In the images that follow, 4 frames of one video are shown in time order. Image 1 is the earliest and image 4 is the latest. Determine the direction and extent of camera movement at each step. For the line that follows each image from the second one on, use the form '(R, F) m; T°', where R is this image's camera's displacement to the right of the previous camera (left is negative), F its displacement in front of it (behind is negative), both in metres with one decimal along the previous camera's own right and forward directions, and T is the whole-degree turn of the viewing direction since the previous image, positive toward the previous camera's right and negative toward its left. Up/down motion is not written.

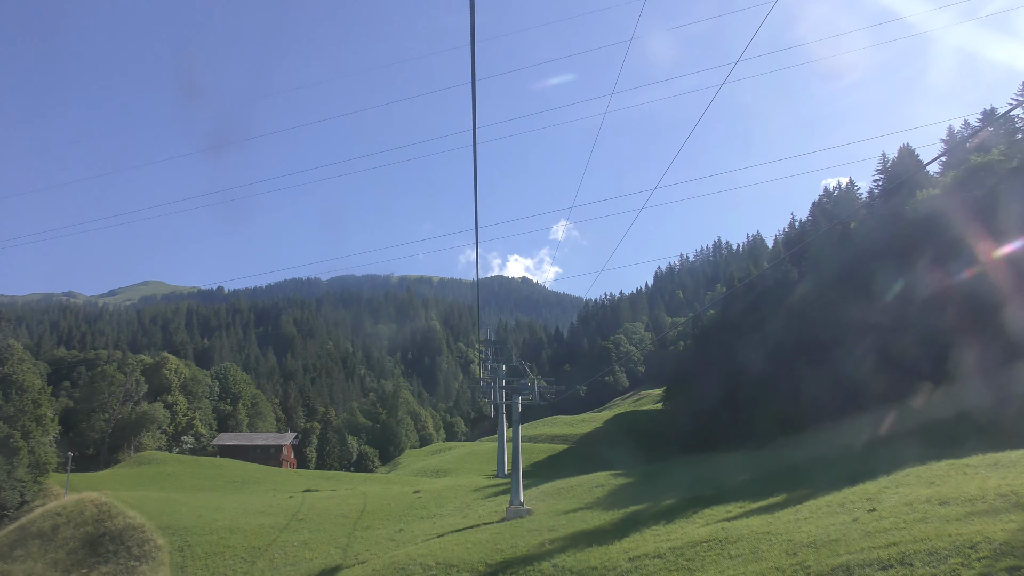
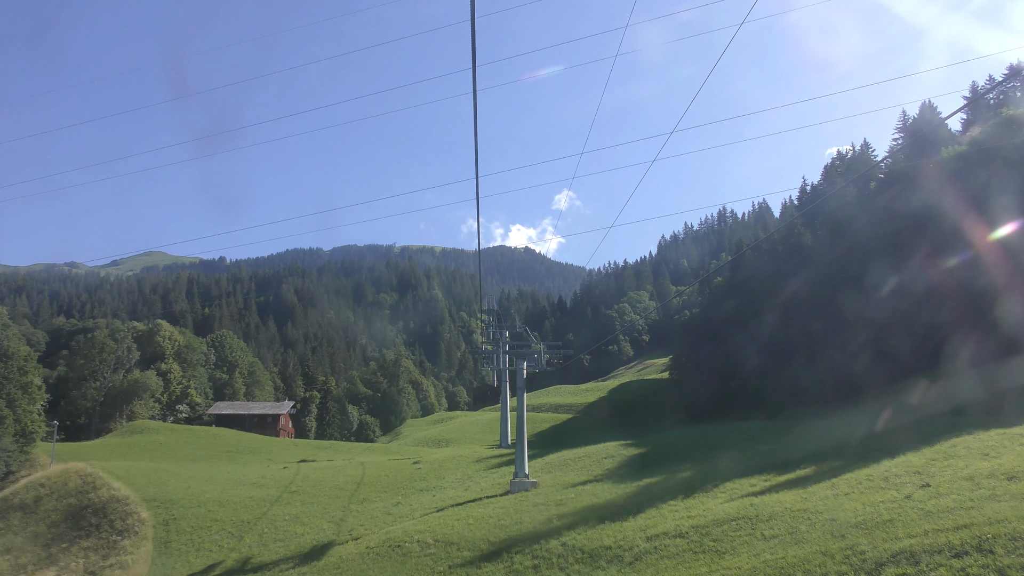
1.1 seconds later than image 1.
(-0.1, +2.2) m; 0°
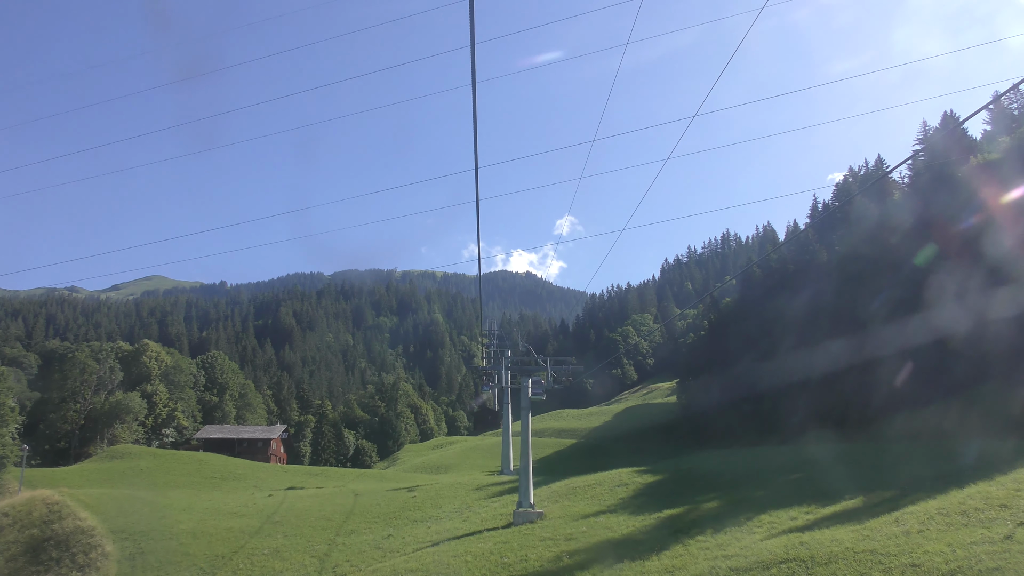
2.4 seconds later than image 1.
(-0.1, +2.9) m; 0°
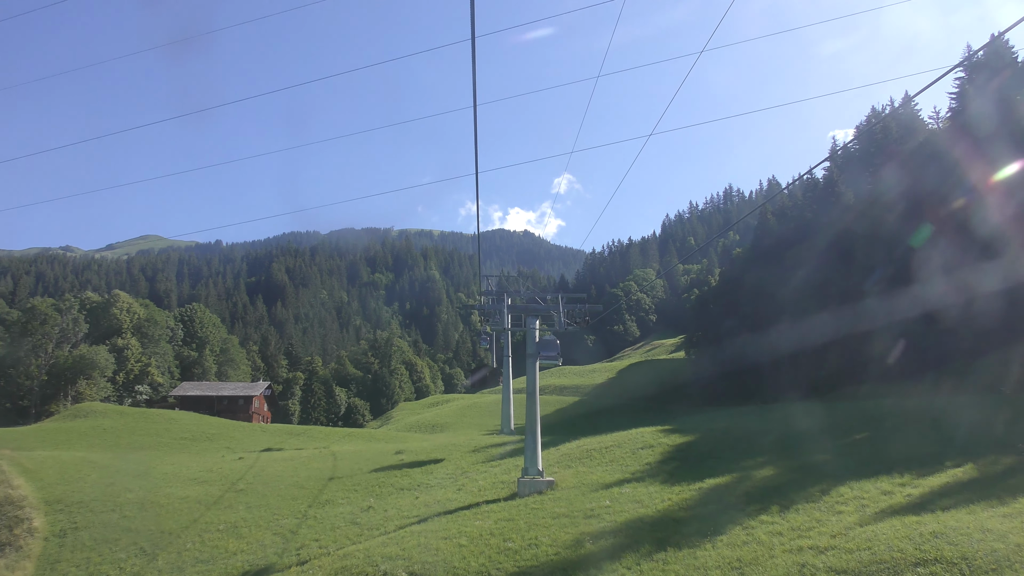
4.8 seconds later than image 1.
(-0.2, +5.0) m; 0°
